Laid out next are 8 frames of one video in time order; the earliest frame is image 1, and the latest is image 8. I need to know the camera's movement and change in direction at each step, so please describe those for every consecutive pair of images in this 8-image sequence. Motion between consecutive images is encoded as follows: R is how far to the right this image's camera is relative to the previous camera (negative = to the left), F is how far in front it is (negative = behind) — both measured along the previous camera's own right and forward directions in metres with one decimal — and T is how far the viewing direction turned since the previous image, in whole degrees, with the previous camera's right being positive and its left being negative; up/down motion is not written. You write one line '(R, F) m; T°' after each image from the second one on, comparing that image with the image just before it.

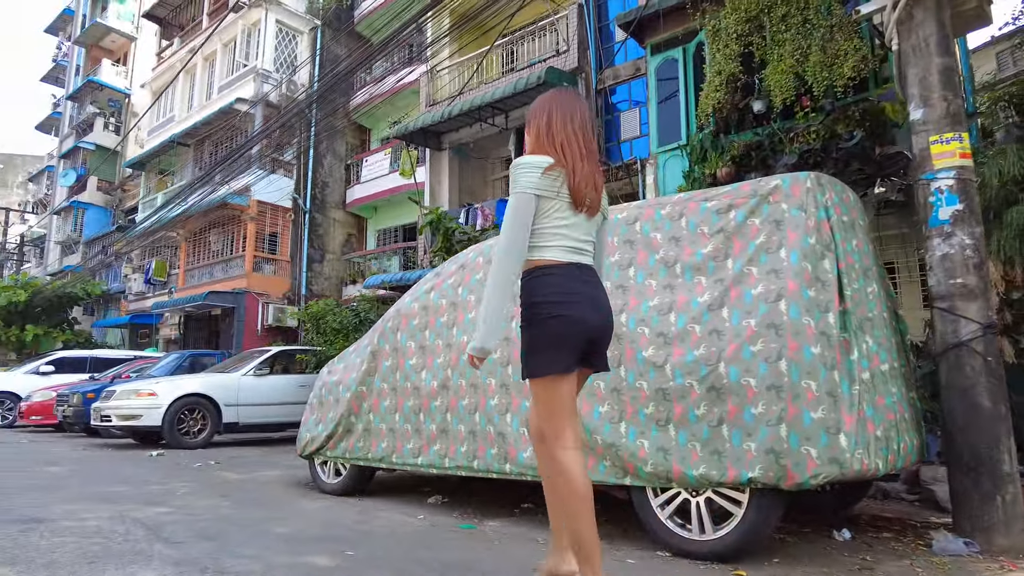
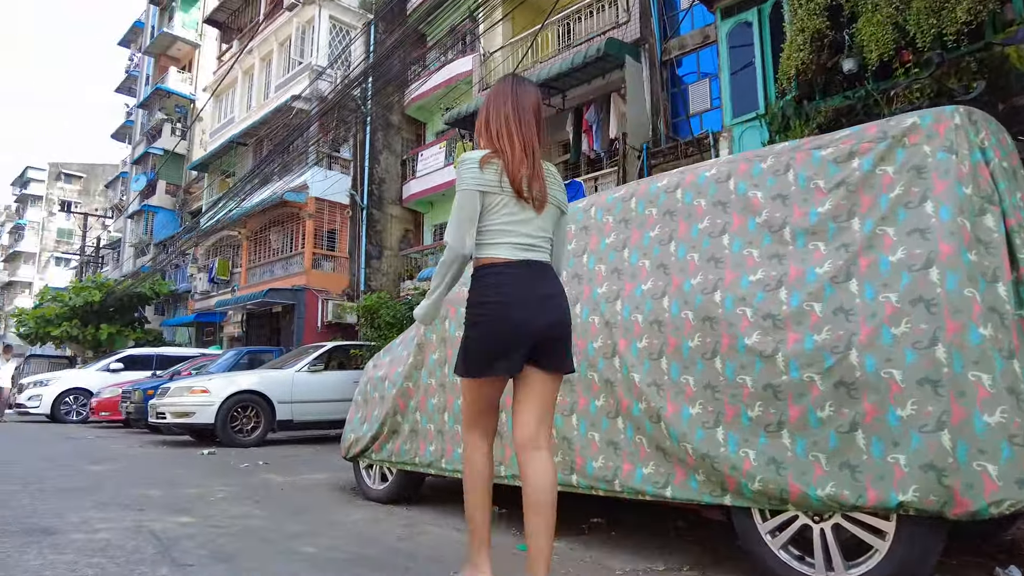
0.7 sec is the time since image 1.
(0.0, +0.6) m; -5°
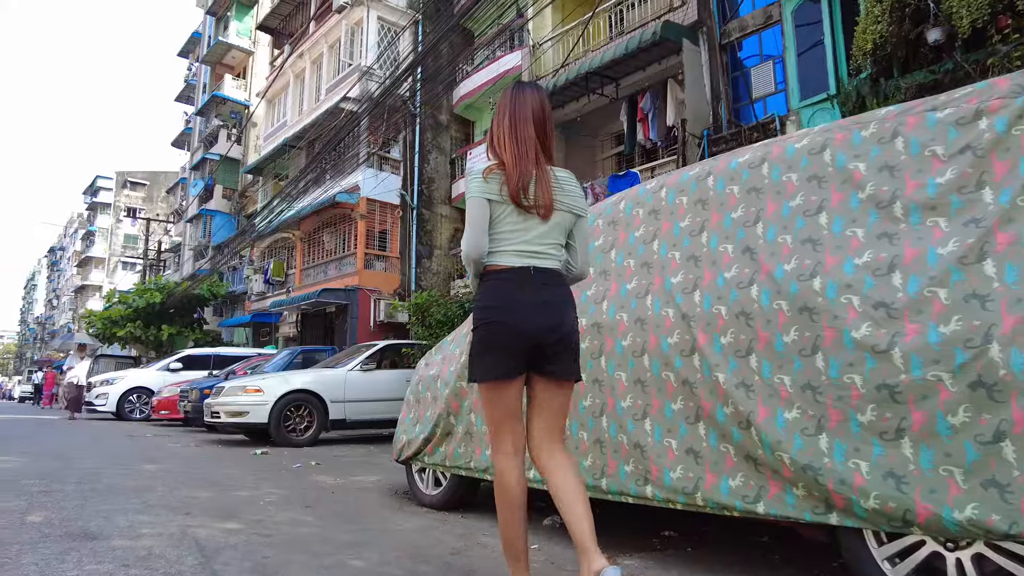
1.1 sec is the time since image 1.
(-0.1, +0.3) m; -4°
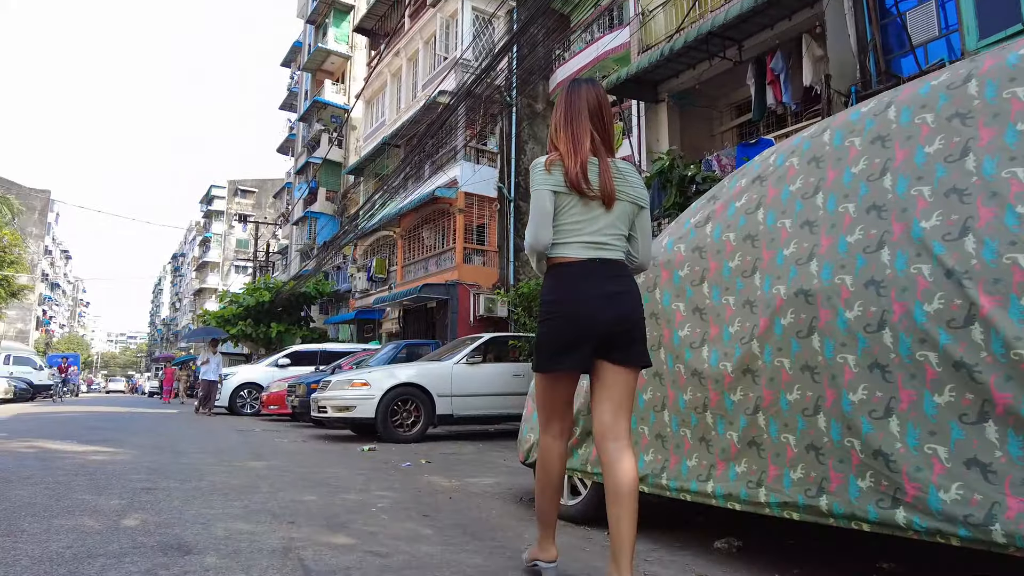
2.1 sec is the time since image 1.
(-0.3, +0.7) m; -8°
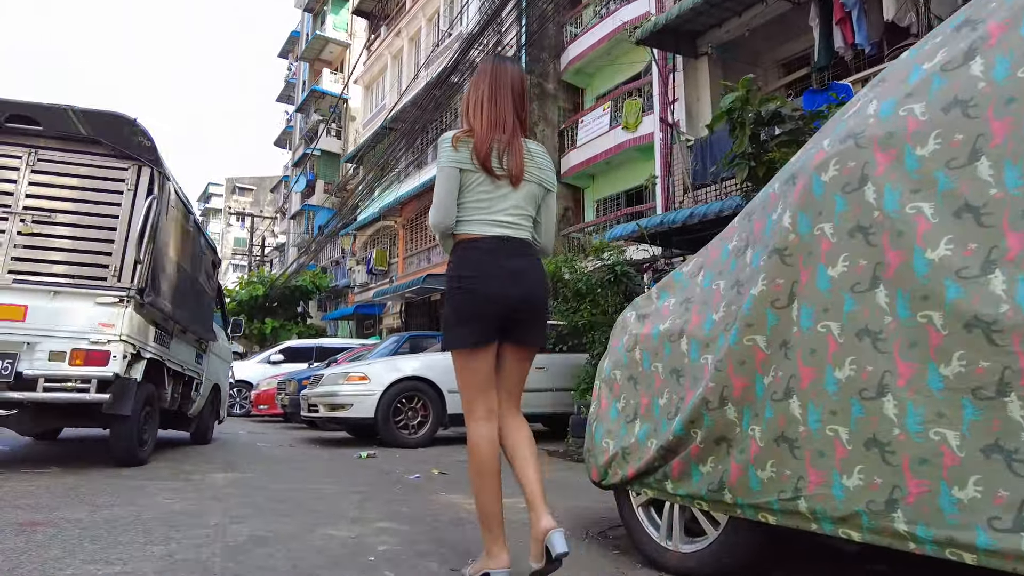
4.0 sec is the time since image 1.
(-0.3, +1.4) m; 0°
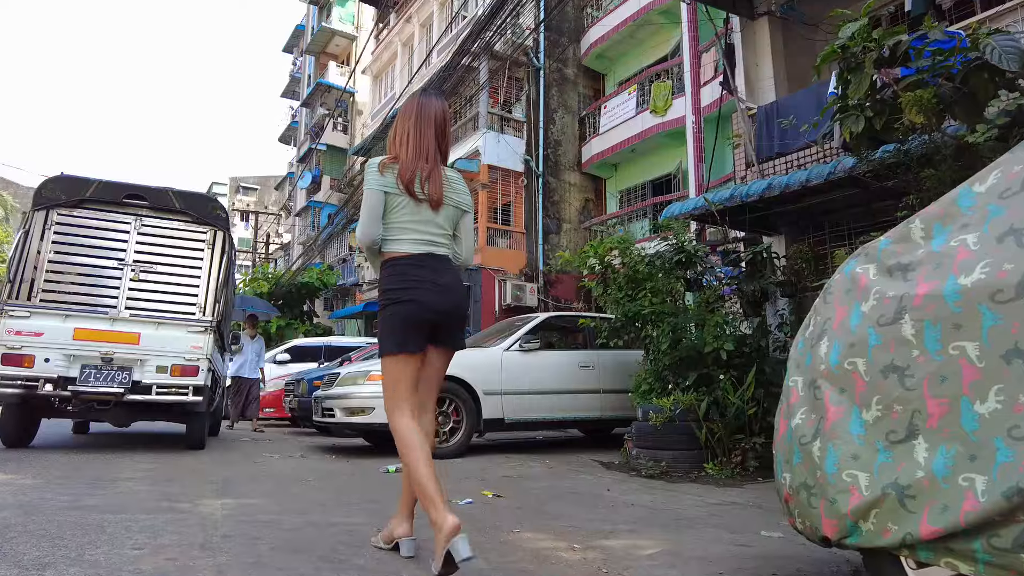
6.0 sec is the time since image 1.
(-0.4, +1.1) m; 0°
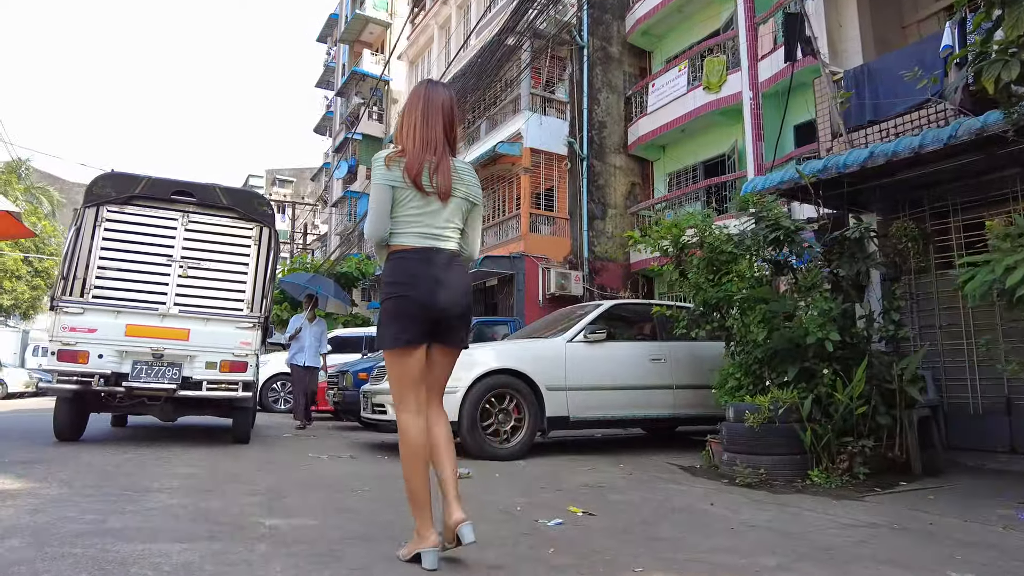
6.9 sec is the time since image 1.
(-0.3, +0.6) m; -3°
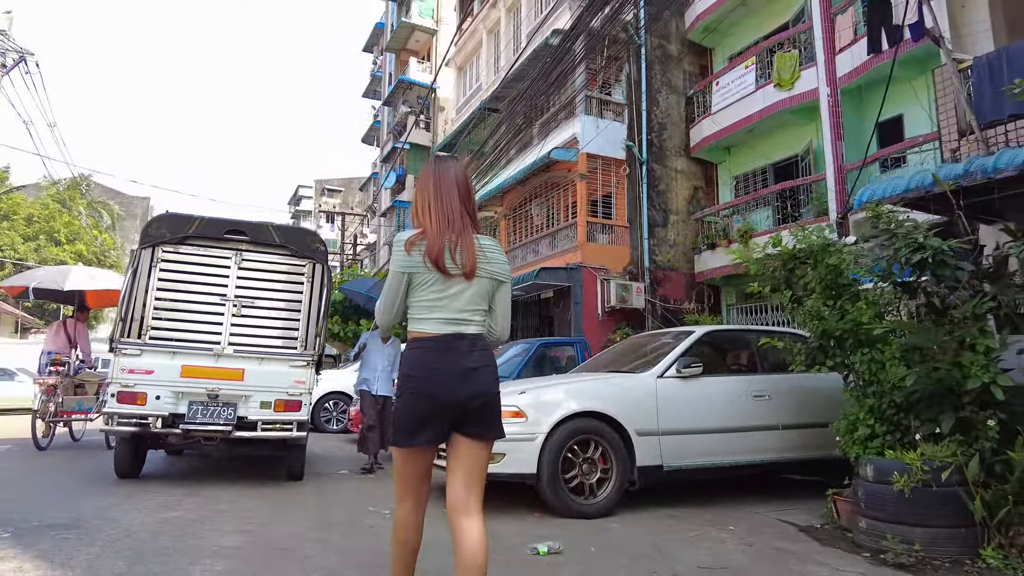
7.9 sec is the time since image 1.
(-0.3, +0.8) m; -4°
